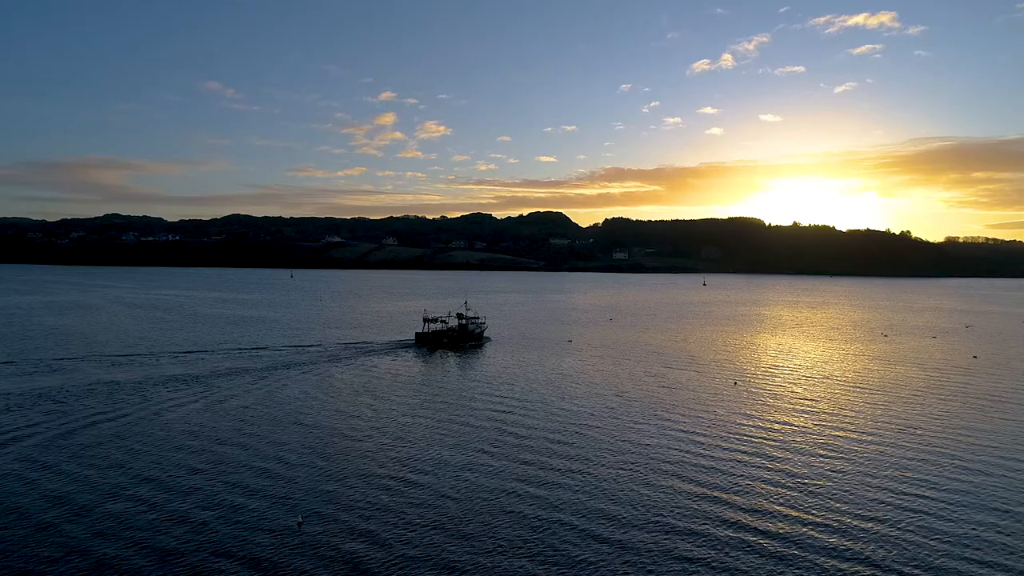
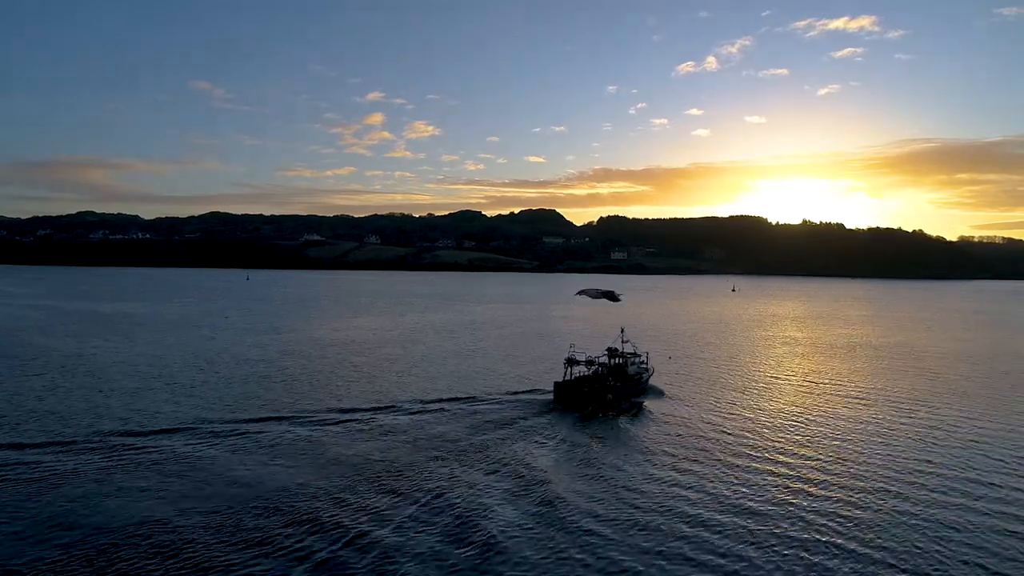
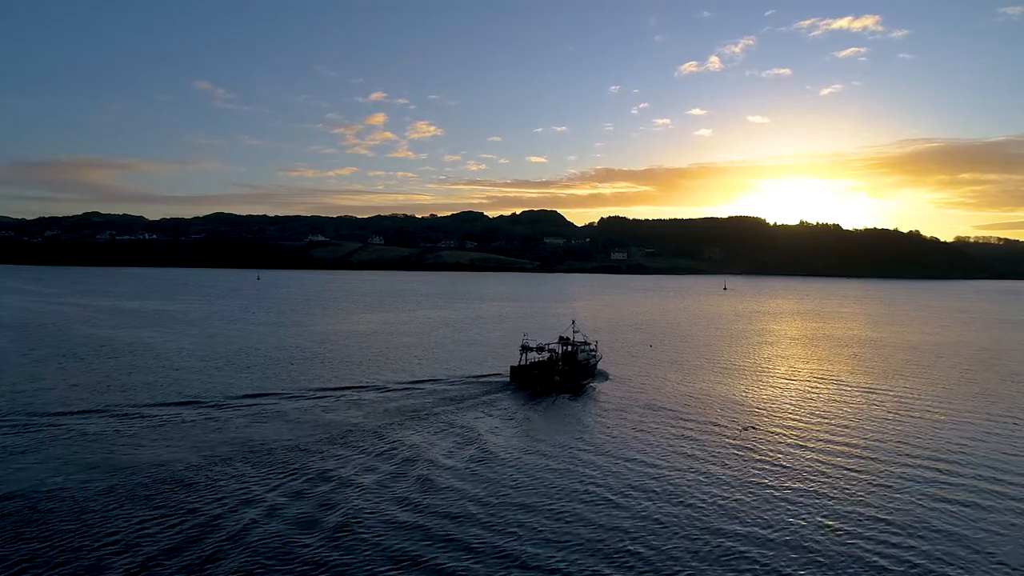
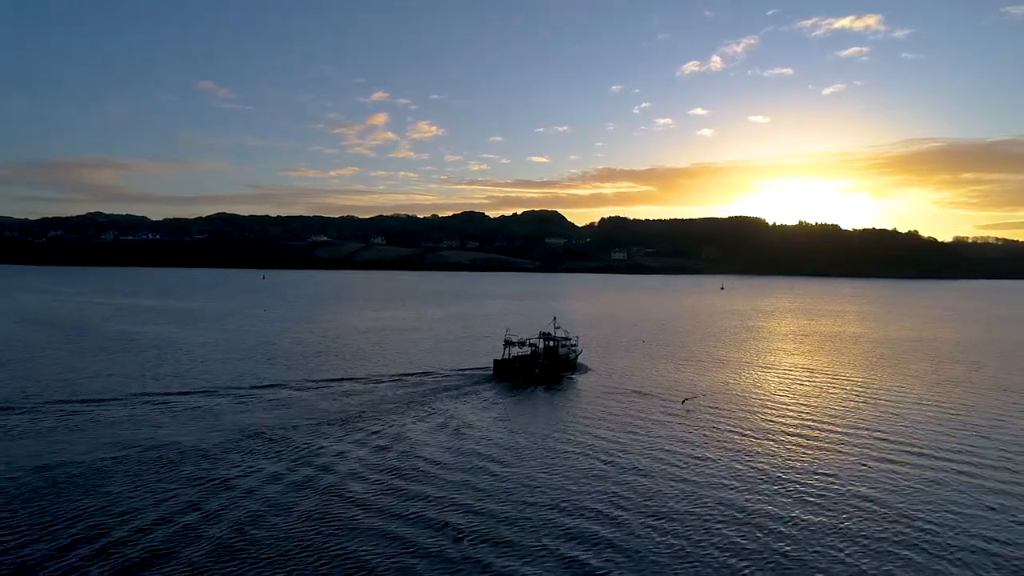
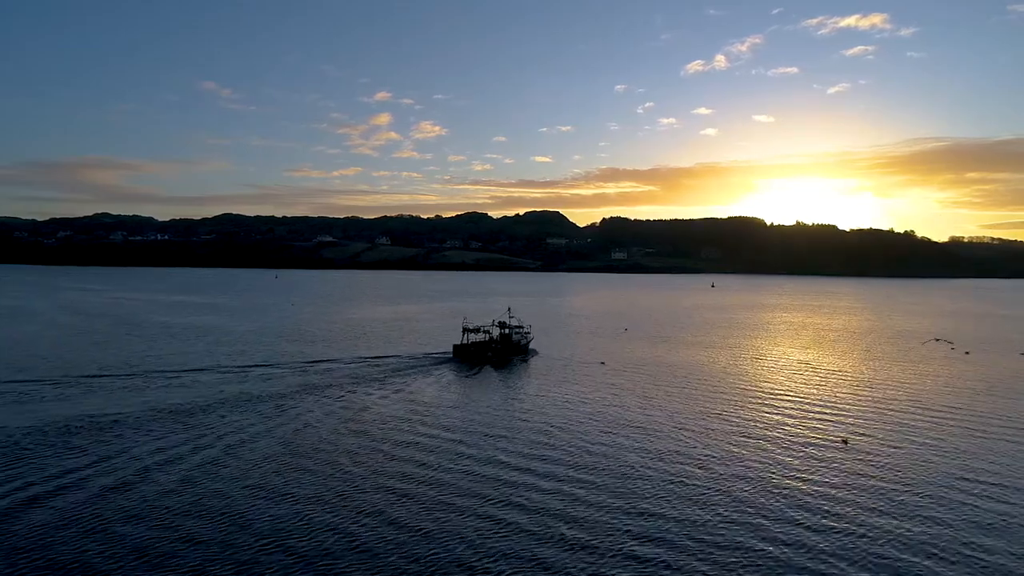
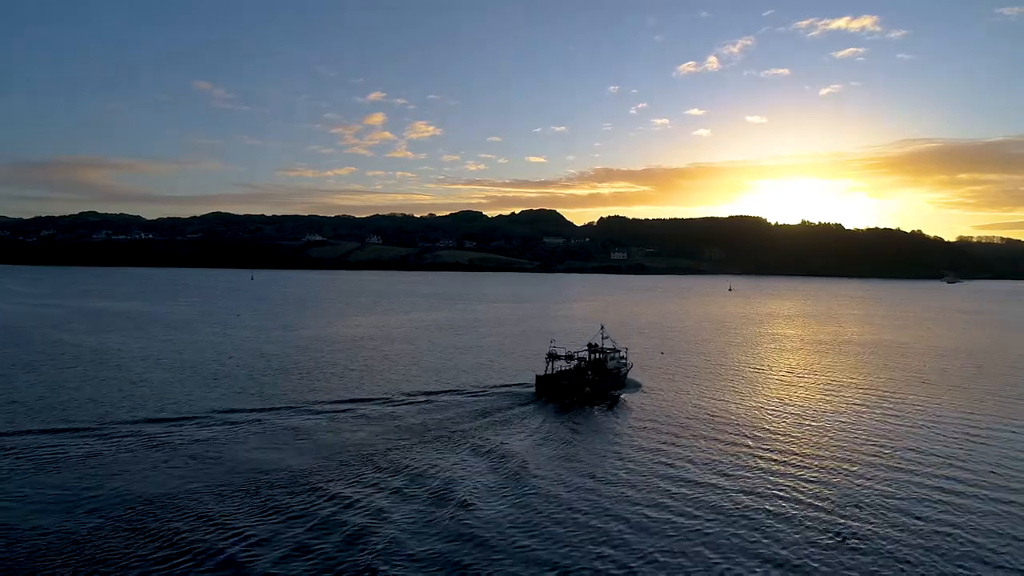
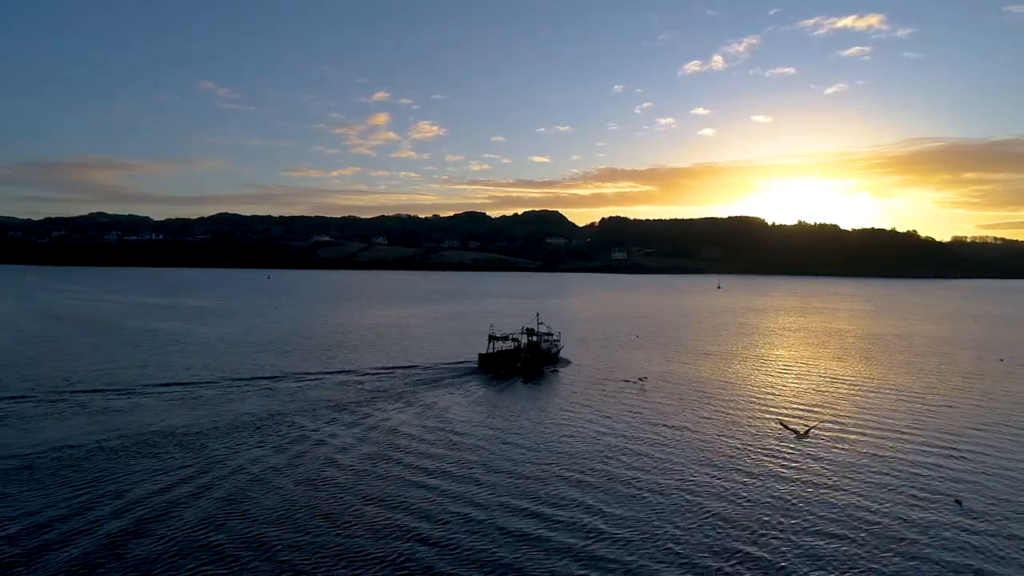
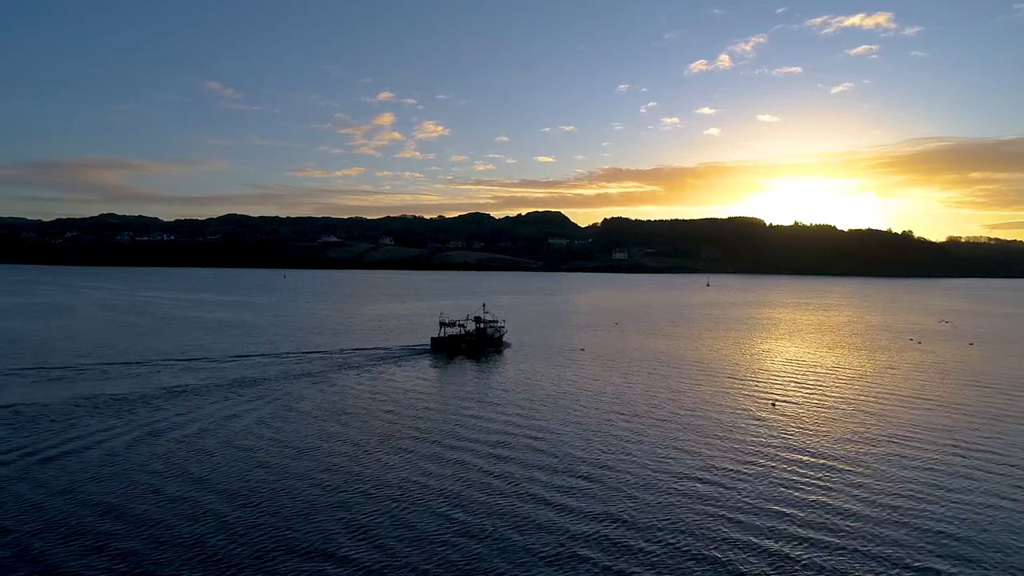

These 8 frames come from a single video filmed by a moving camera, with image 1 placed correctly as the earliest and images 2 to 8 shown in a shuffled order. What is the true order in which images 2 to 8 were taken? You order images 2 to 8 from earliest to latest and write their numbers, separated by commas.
8, 5, 7, 4, 3, 6, 2
